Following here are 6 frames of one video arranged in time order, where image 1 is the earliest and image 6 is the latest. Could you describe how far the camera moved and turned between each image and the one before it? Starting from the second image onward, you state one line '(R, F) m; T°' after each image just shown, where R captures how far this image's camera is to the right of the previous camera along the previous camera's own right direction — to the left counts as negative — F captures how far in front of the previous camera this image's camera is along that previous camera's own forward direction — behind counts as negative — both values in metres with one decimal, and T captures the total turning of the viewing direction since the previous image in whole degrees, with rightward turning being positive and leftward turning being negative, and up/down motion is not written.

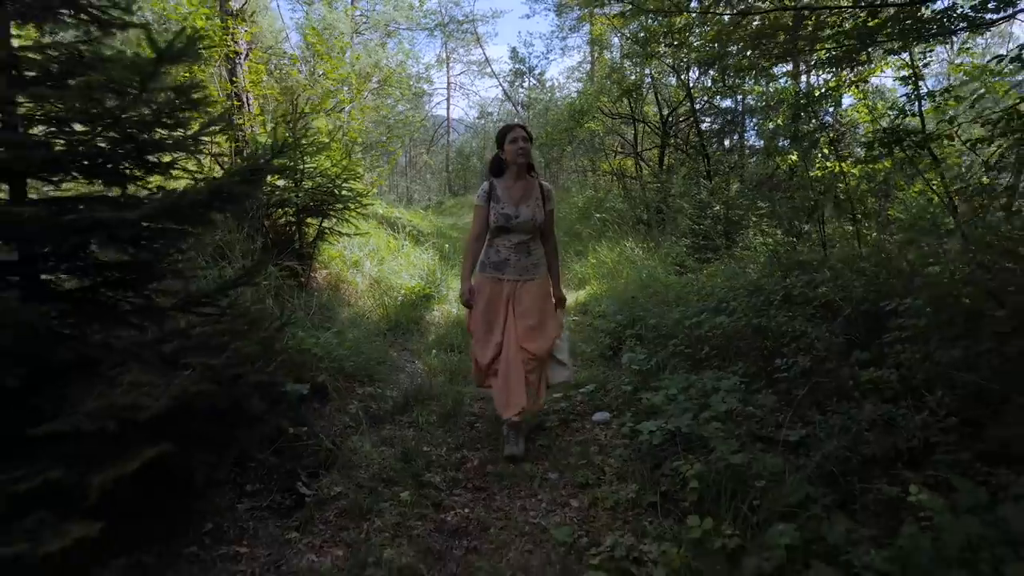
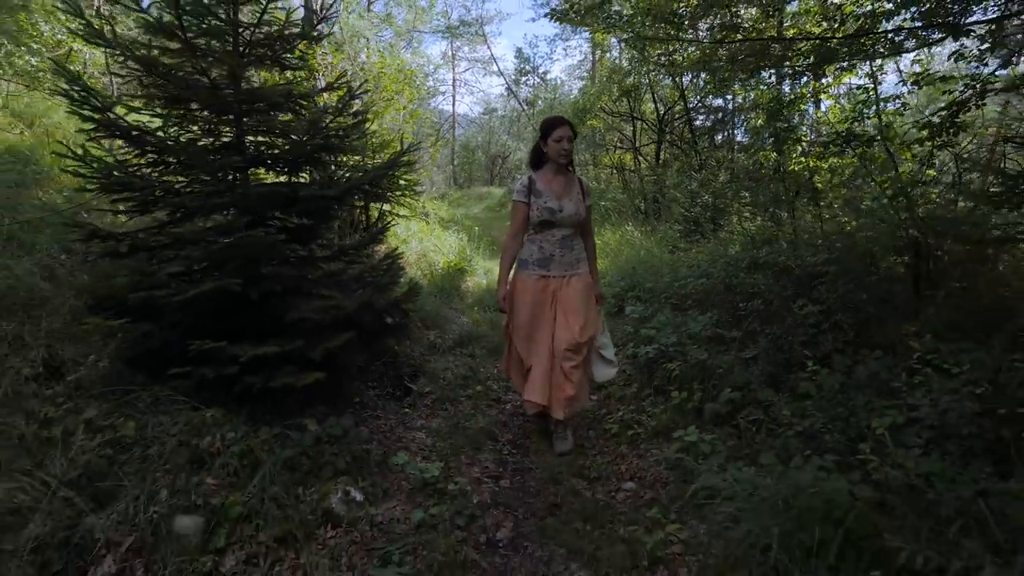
(-0.3, -1.3) m; 0°
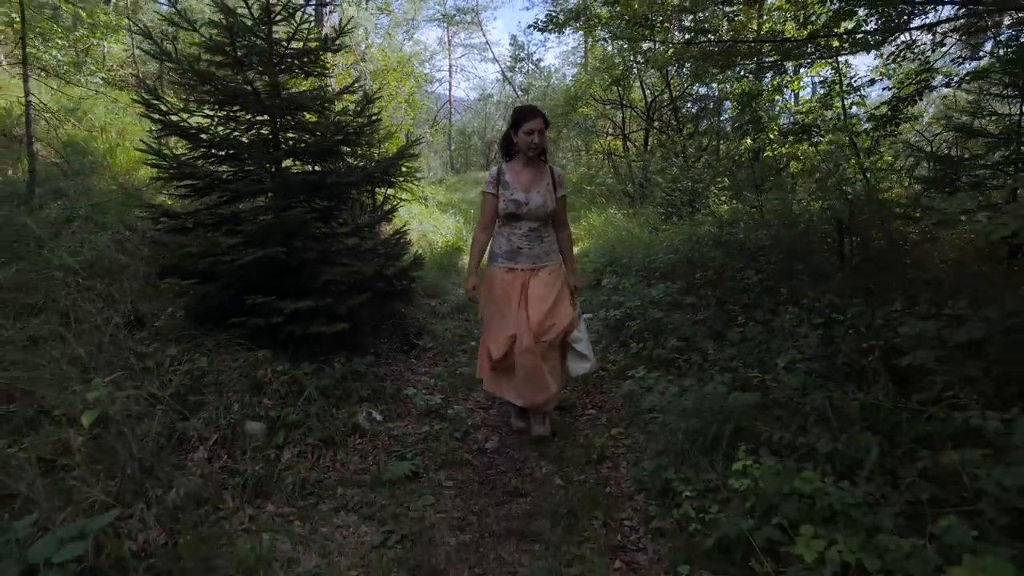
(+0.1, -0.8) m; 0°
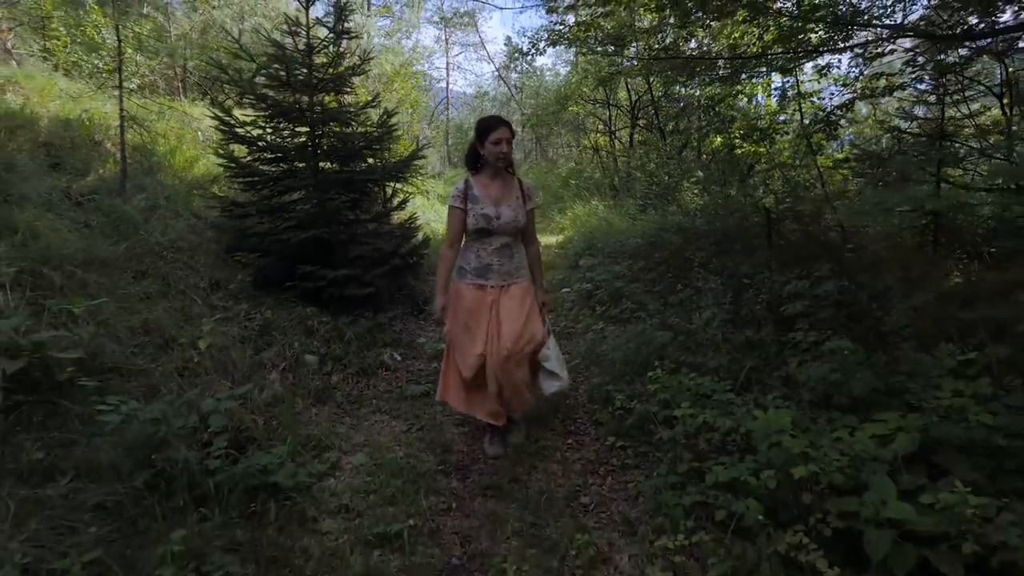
(+0.1, -1.2) m; 0°
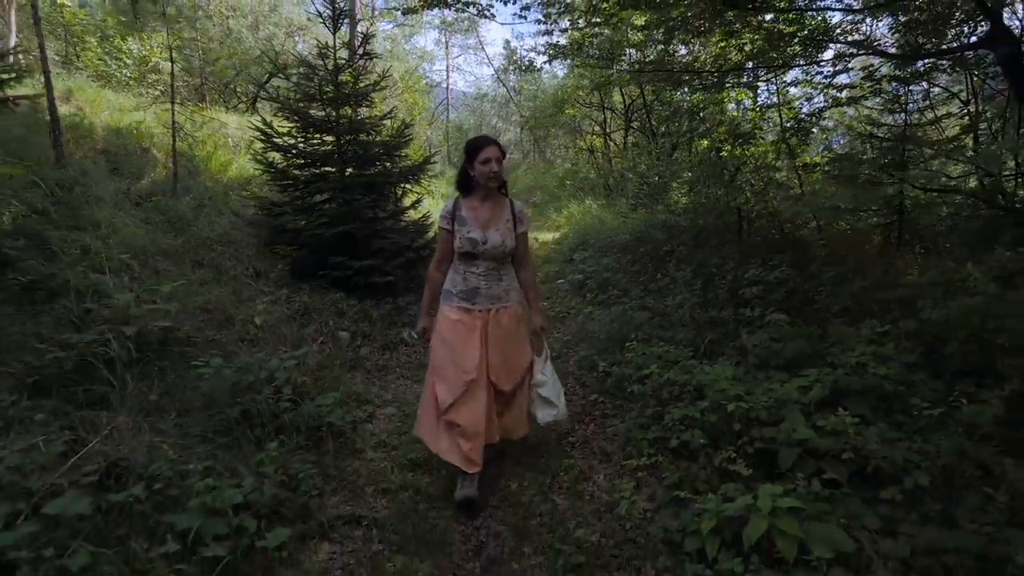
(0.0, -0.8) m; 0°
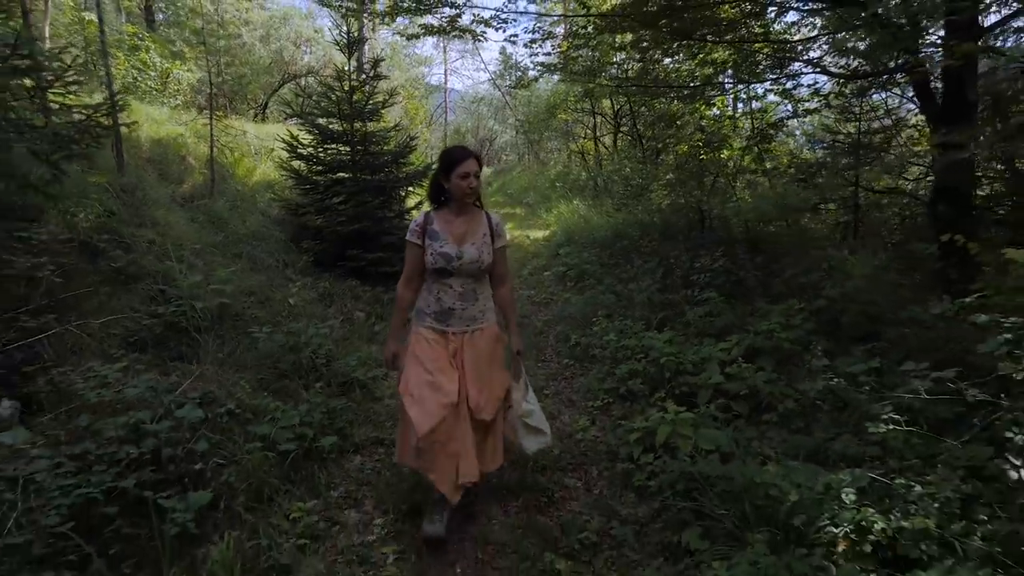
(+0.1, -1.0) m; 0°
